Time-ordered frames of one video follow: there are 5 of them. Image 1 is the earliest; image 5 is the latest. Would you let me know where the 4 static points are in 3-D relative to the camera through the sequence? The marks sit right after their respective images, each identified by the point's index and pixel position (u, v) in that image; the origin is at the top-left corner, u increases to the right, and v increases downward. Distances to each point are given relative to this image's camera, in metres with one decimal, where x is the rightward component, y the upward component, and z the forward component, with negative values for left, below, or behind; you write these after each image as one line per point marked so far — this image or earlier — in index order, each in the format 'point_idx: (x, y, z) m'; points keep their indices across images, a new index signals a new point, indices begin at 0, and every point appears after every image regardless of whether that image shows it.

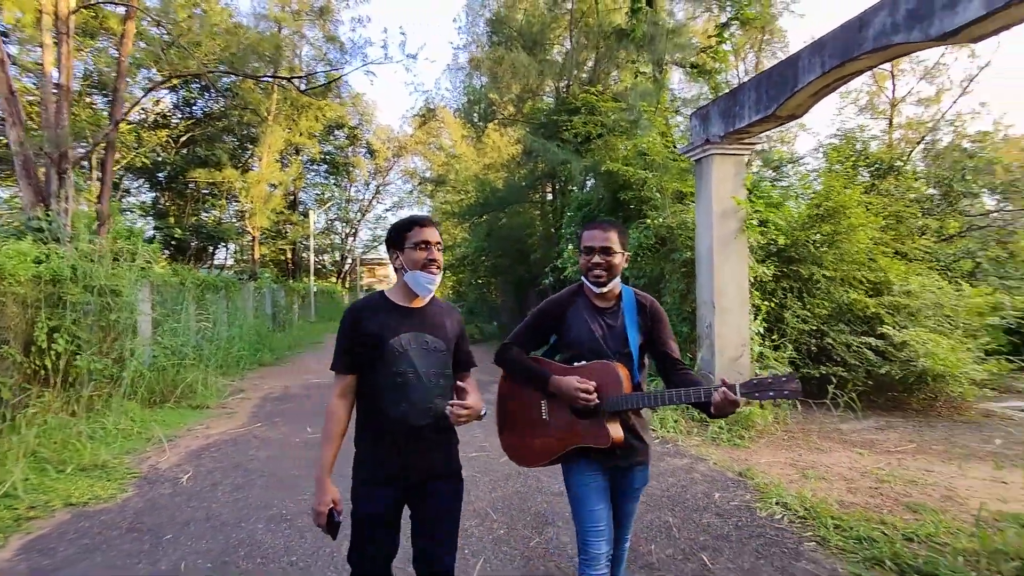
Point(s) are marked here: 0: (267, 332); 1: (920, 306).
0: (-5.8, -1.0, +14.5) m
1: (+5.3, -0.2, +7.9) m
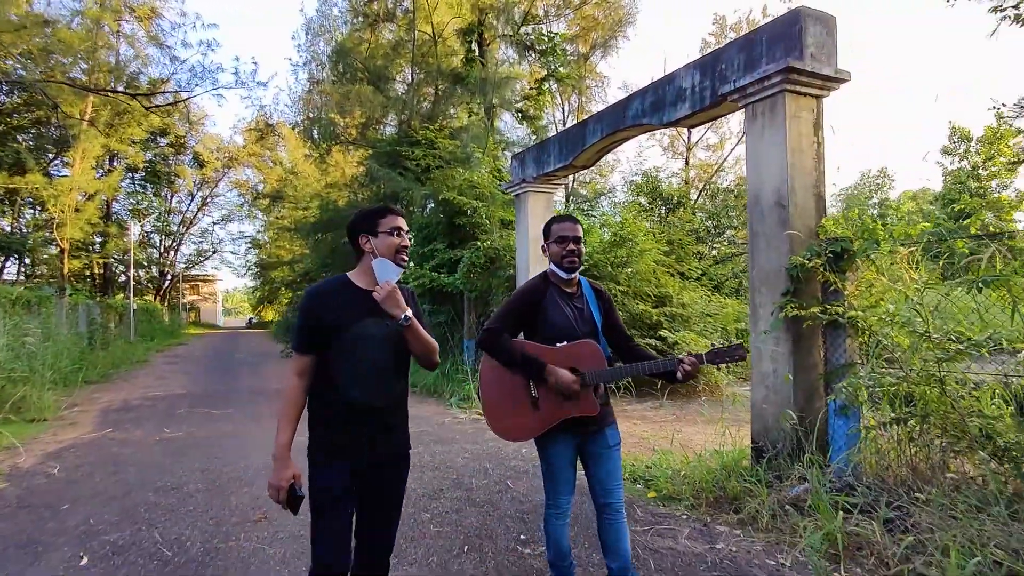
0: (-9.4, -1.3, +13.7) m
1: (+2.9, -0.4, +10.1) m
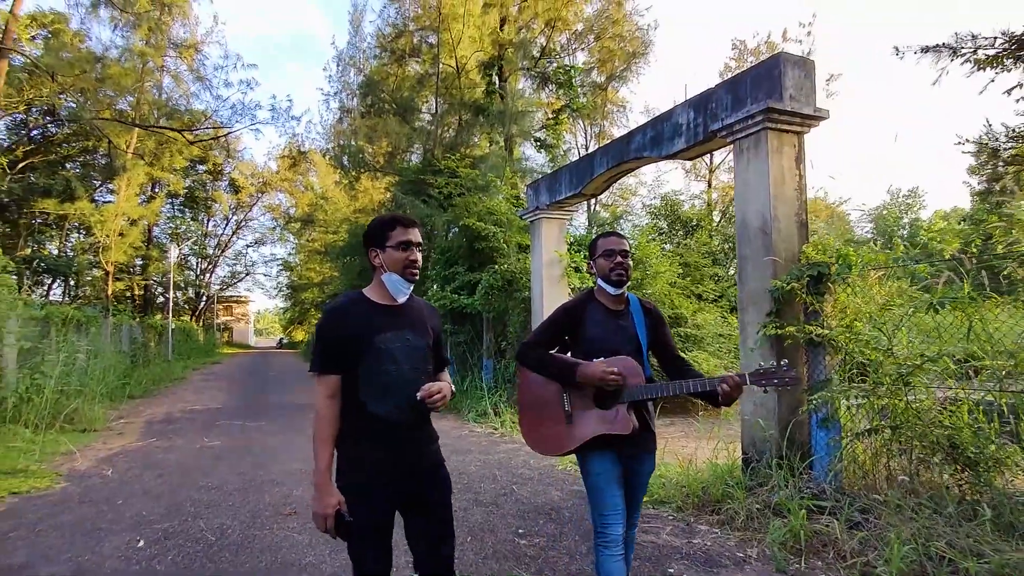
0: (-9.0, -1.8, +14.5) m
1: (+3.2, -0.8, +10.4) m
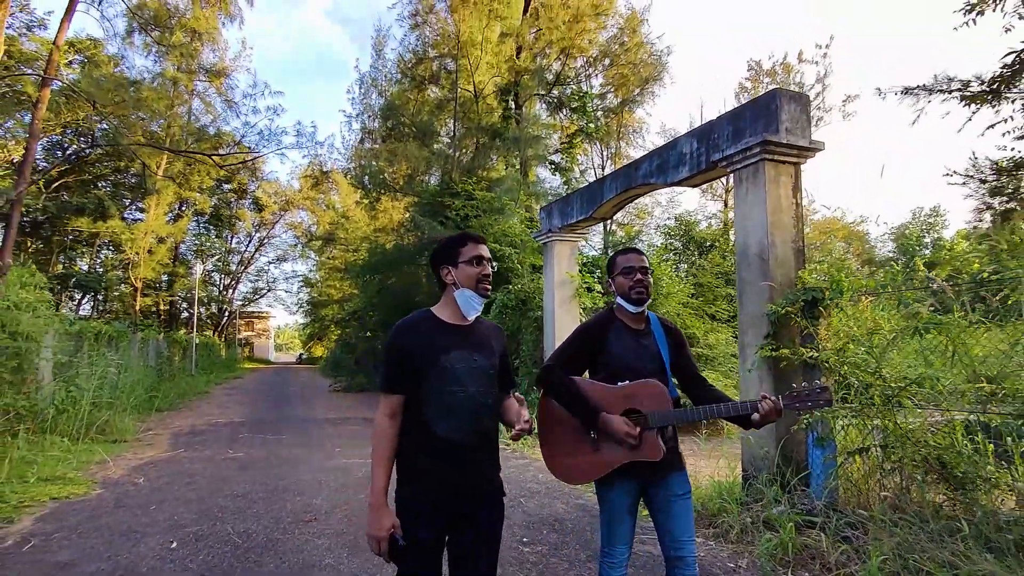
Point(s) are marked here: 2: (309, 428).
0: (-8.6, -2.2, +14.9) m
1: (+3.5, -1.1, +10.5) m
2: (-3.2, -2.2, +9.8) m
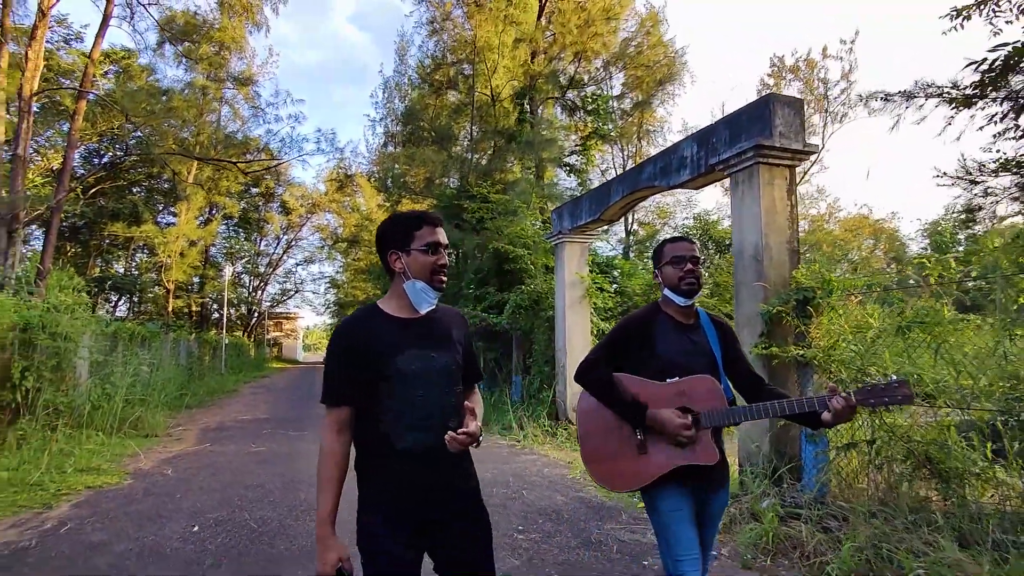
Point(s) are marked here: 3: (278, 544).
0: (-8.2, -2.3, +15.5) m
1: (+3.7, -1.1, +10.6) m
2: (-3.0, -2.3, +10.1) m
3: (-1.5, -1.6, +3.9) m
